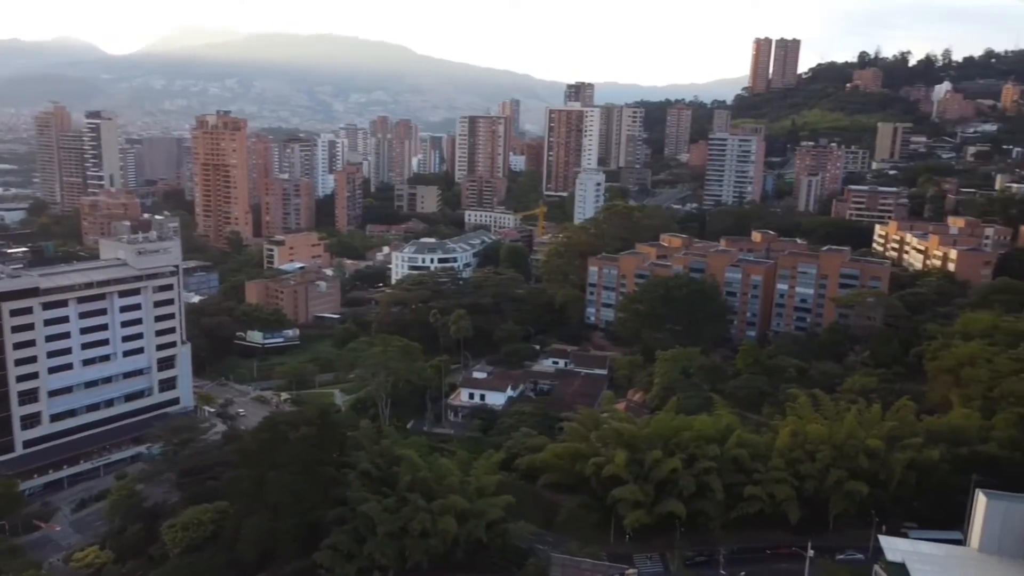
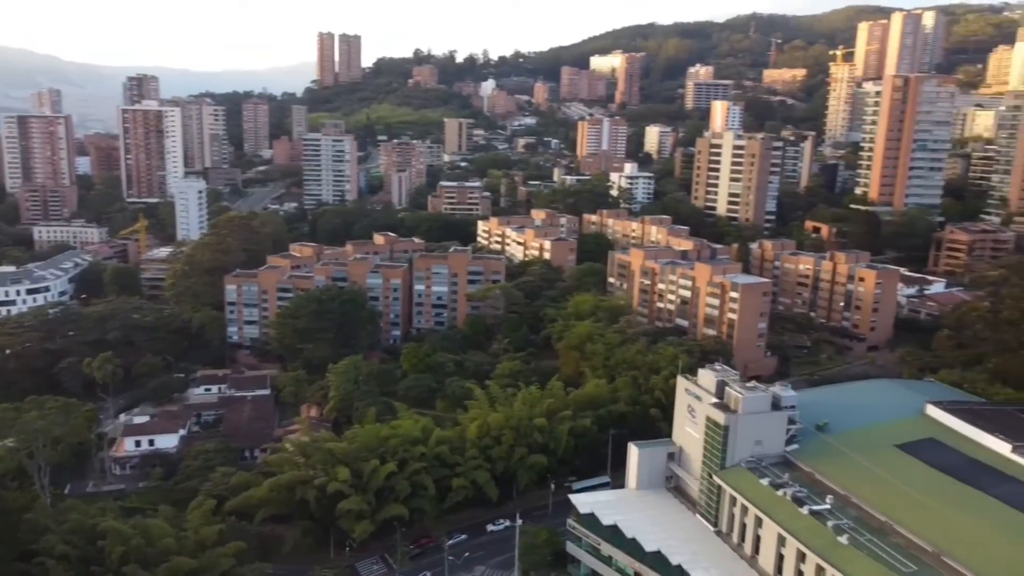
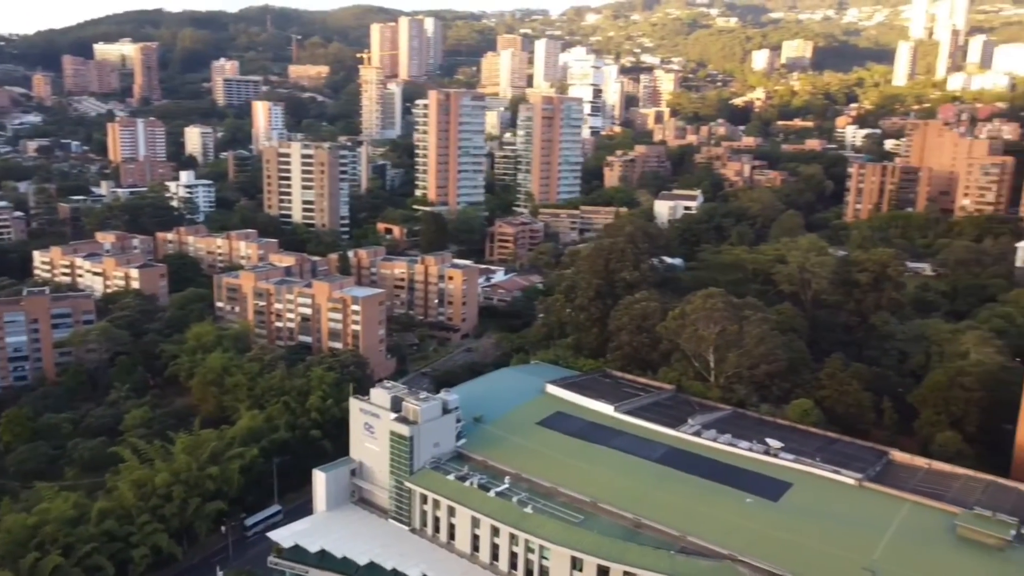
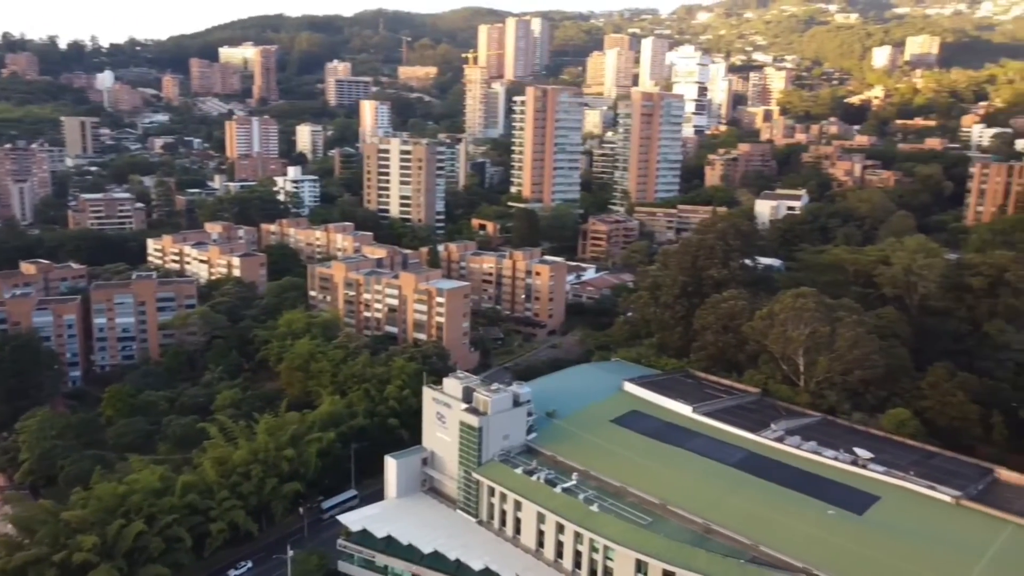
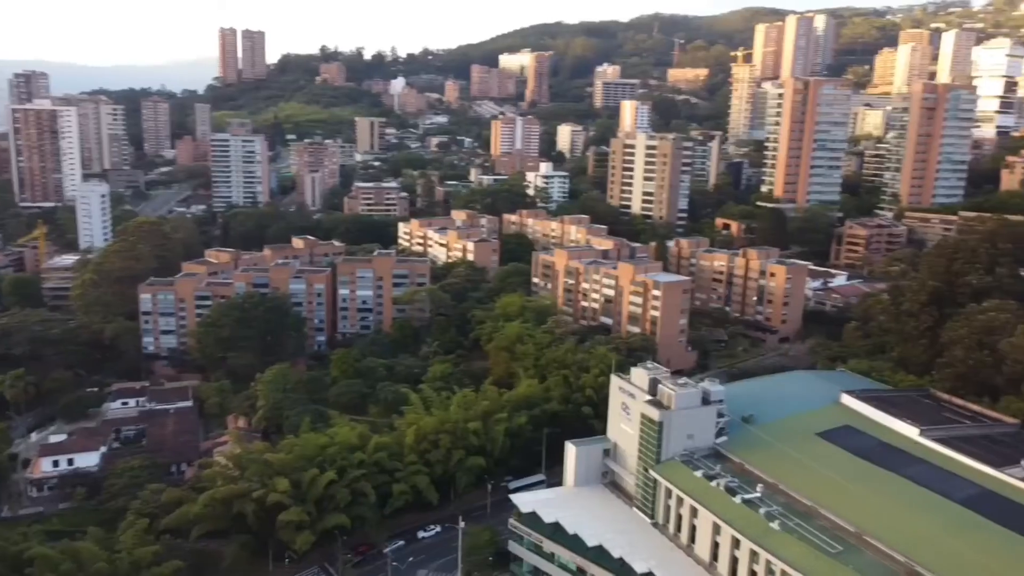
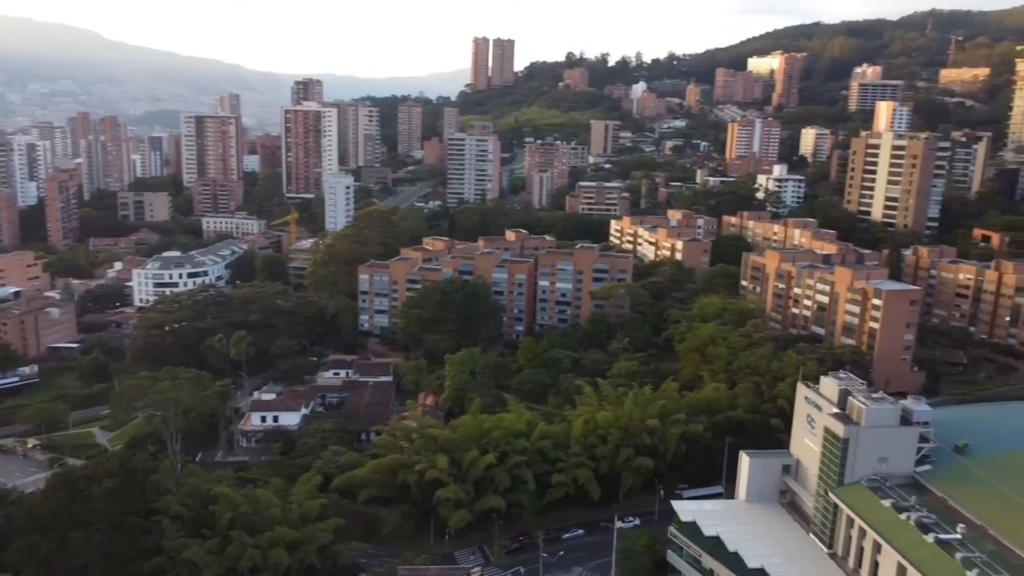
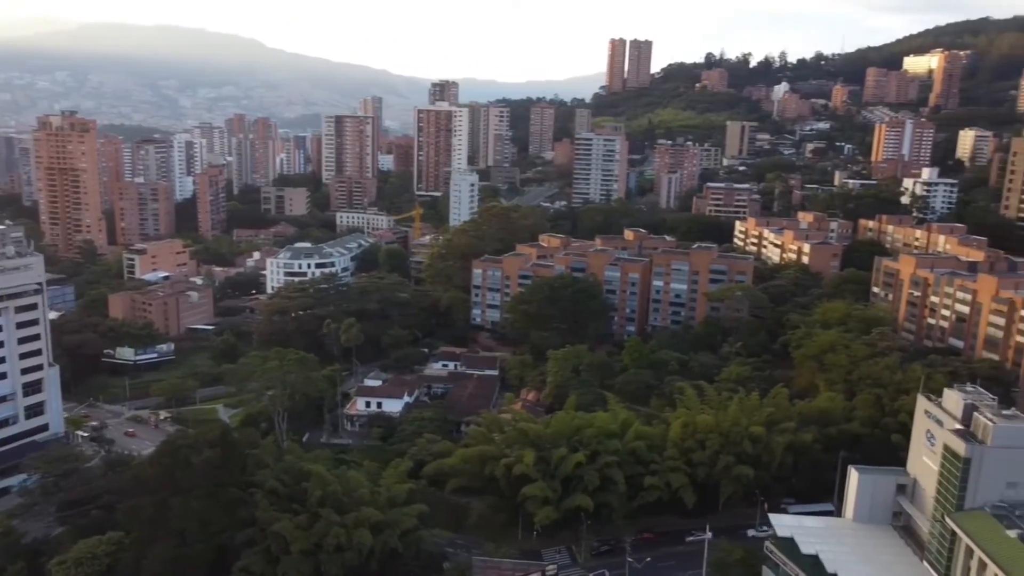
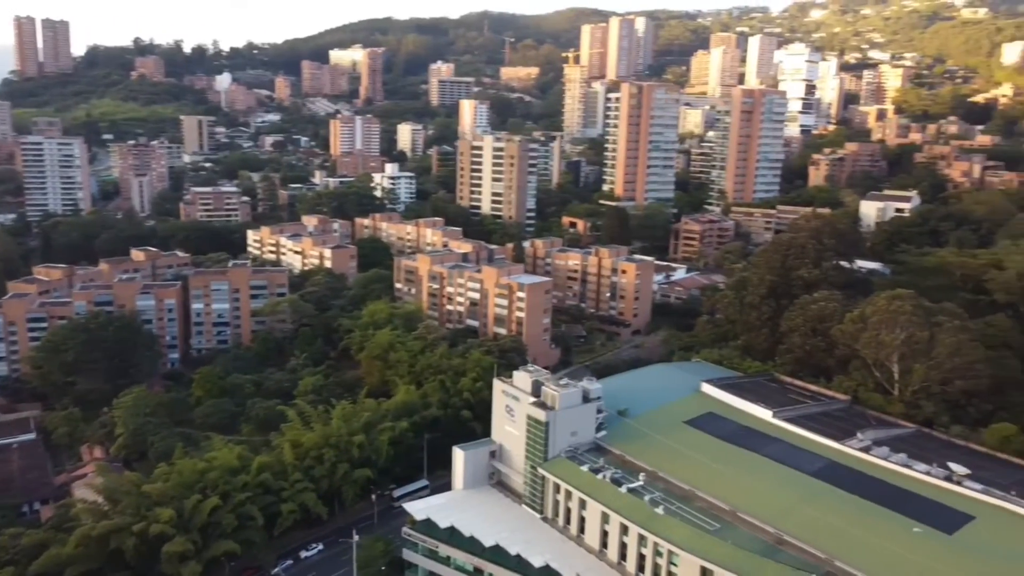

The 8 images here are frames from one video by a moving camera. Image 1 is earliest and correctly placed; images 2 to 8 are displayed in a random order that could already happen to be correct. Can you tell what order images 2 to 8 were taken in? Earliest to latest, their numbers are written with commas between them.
7, 6, 2, 5, 8, 4, 3
